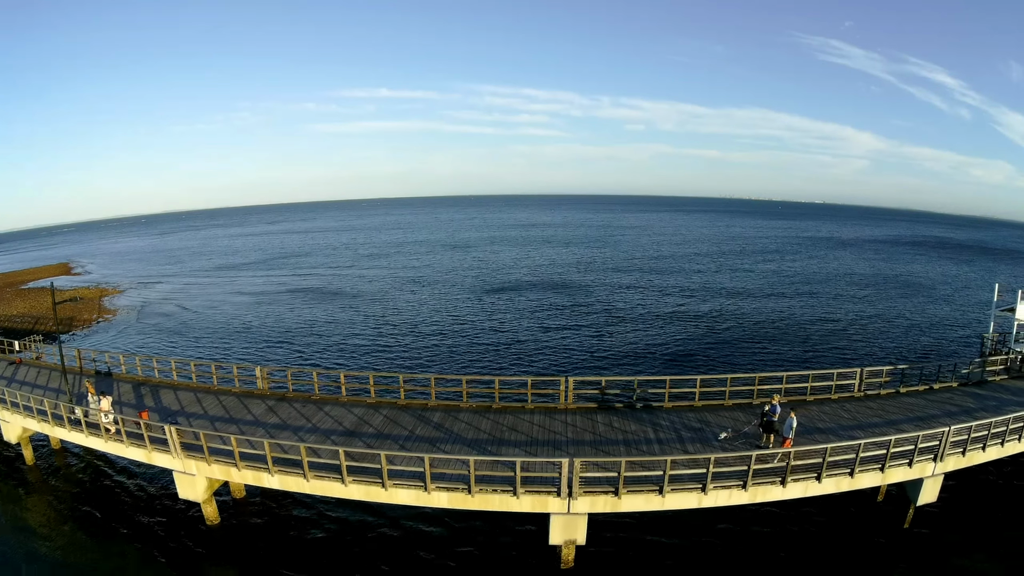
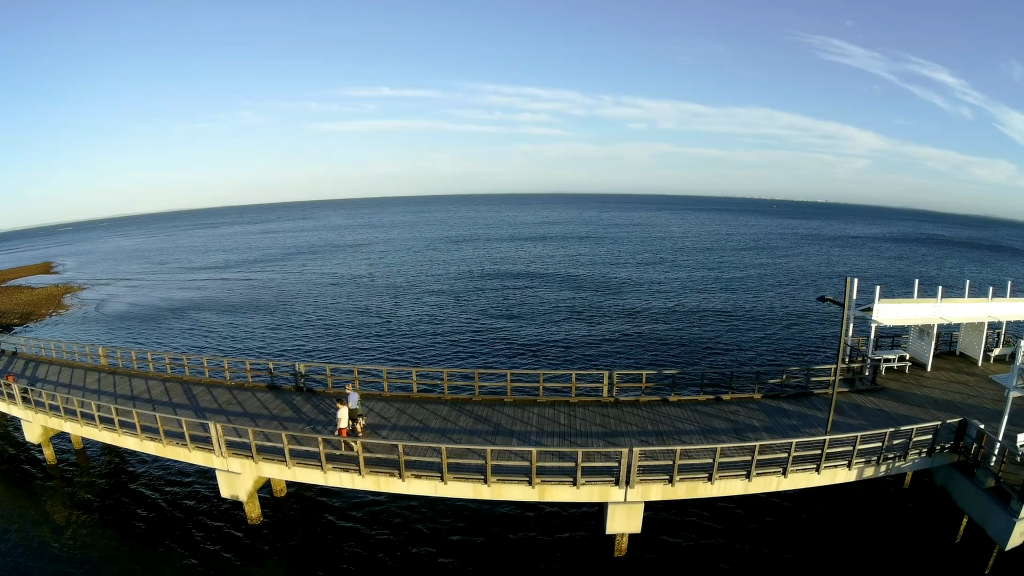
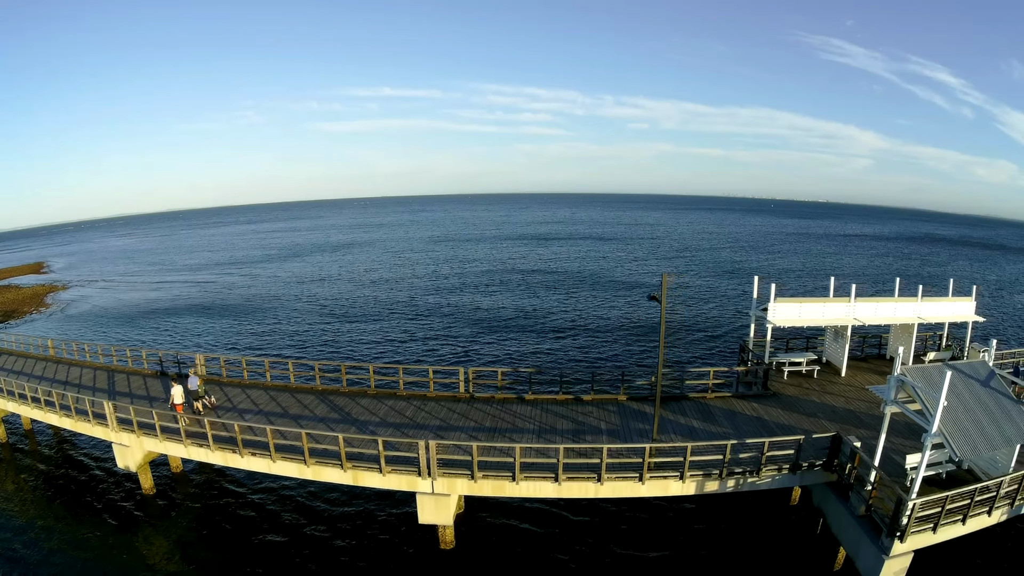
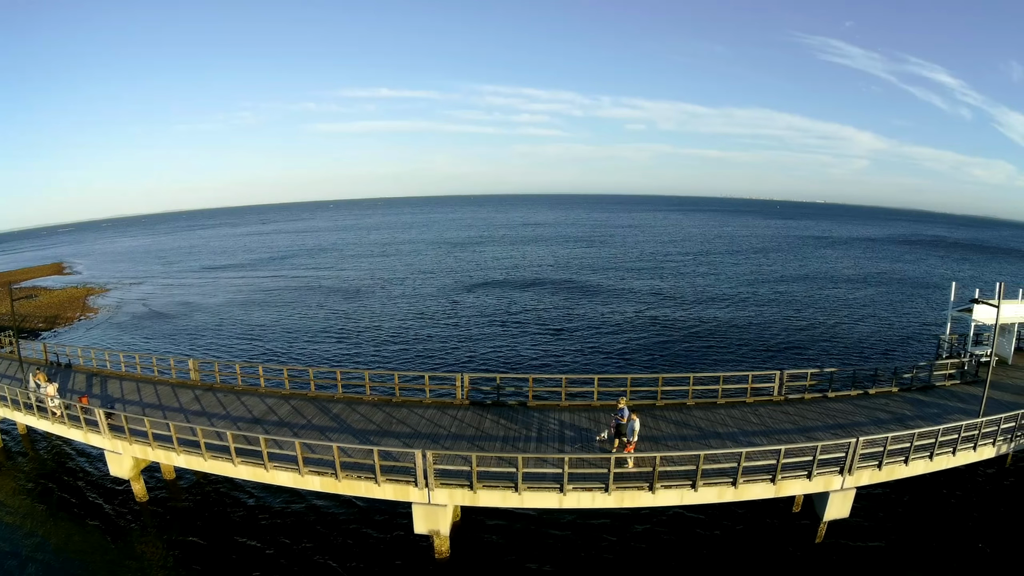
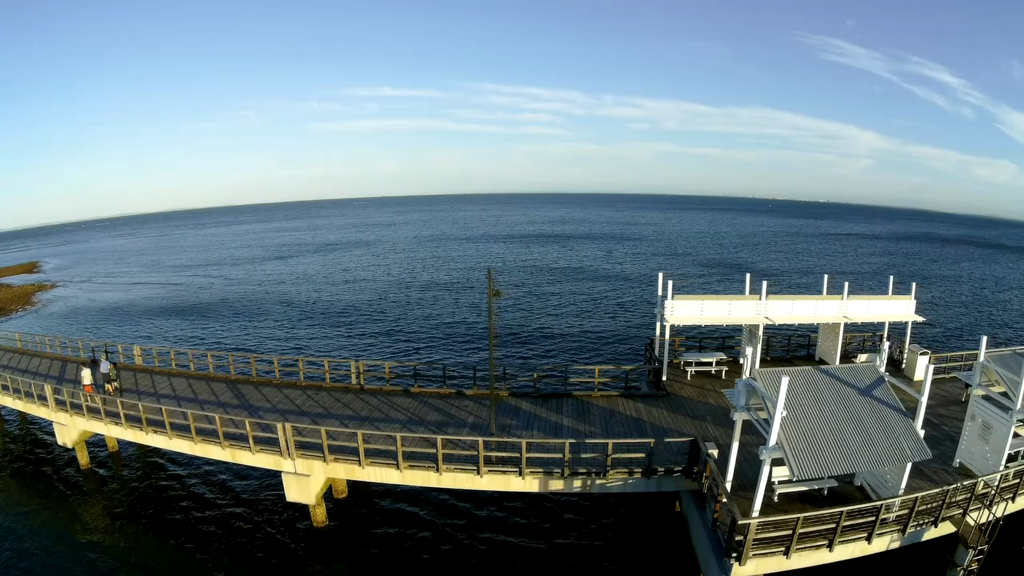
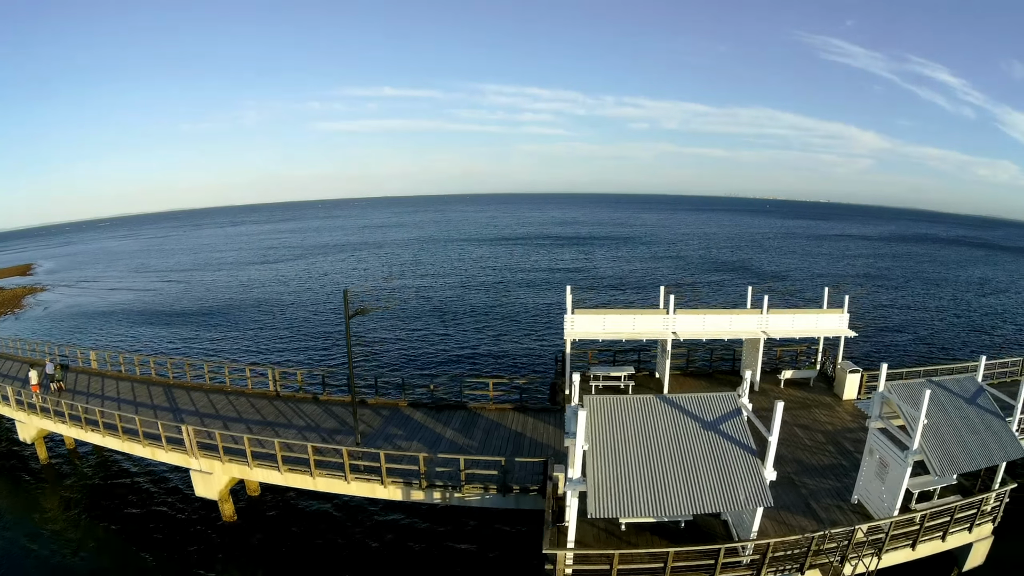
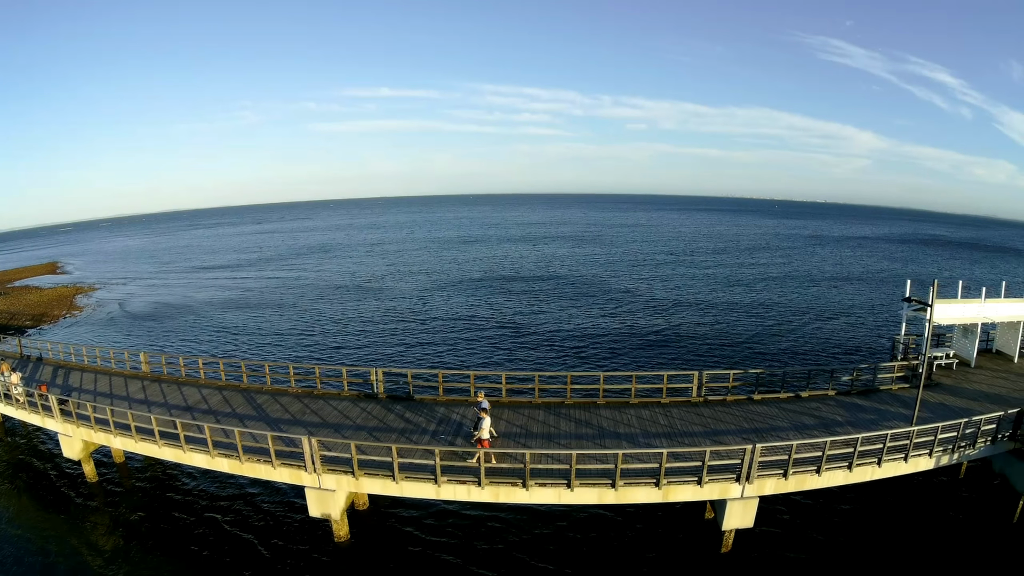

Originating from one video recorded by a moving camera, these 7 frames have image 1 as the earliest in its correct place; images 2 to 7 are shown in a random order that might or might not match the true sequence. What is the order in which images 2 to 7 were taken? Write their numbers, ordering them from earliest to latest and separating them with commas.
4, 7, 2, 3, 5, 6
